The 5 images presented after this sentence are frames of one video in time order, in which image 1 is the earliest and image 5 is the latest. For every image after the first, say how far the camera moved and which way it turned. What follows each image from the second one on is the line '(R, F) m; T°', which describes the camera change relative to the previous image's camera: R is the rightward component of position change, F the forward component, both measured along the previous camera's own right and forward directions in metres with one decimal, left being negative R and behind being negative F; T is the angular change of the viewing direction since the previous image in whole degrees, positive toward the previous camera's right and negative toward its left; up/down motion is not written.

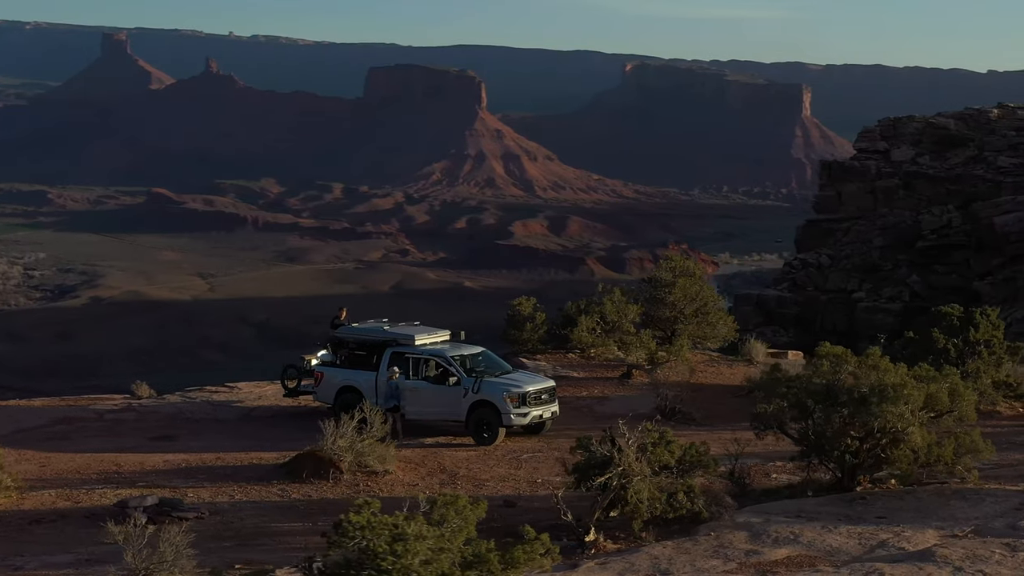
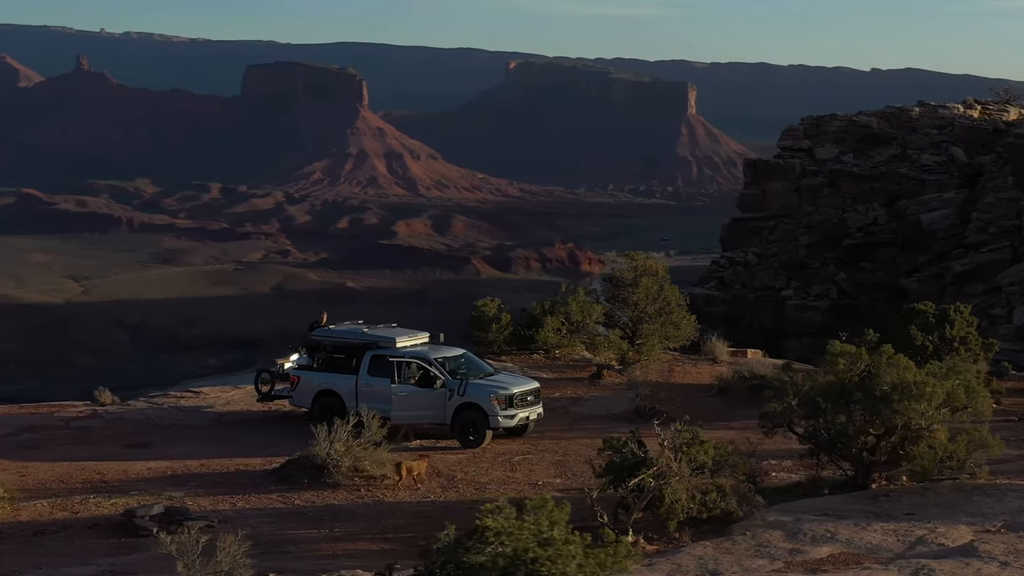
(-0.9, +0.1) m; +4°
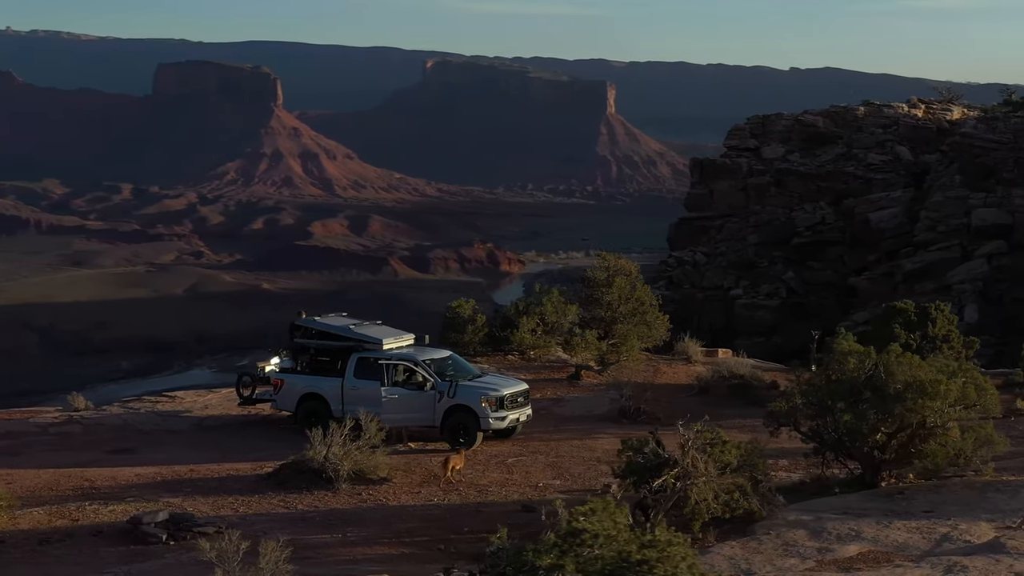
(-0.6, 0.0) m; +3°
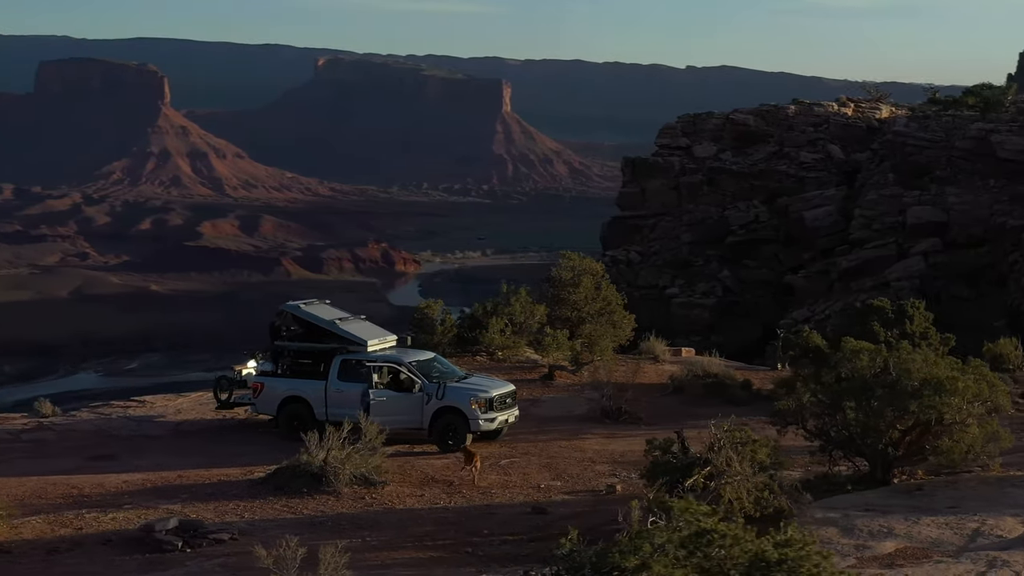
(-0.8, +0.1) m; +4°
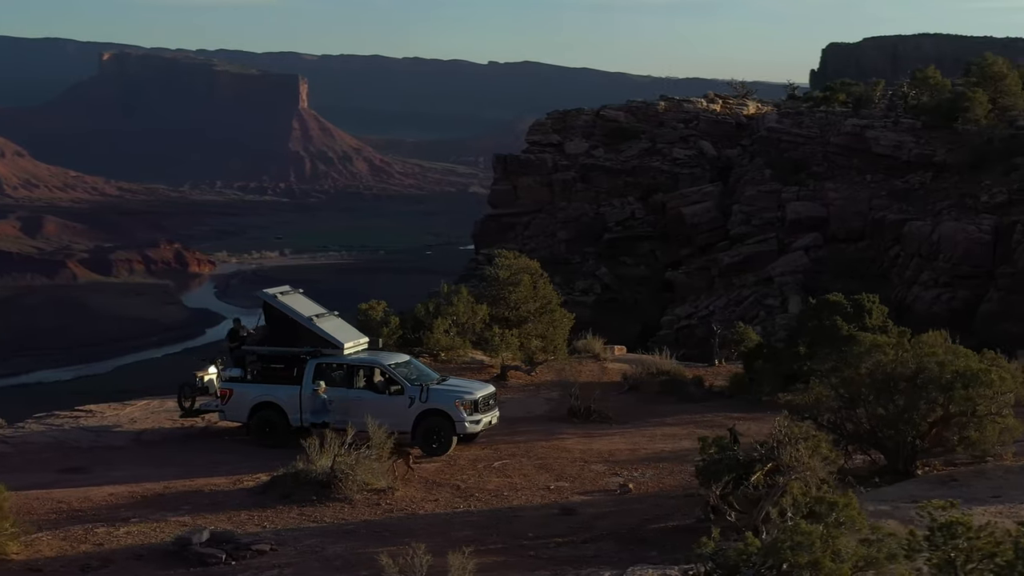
(-1.6, +0.2) m; +7°
